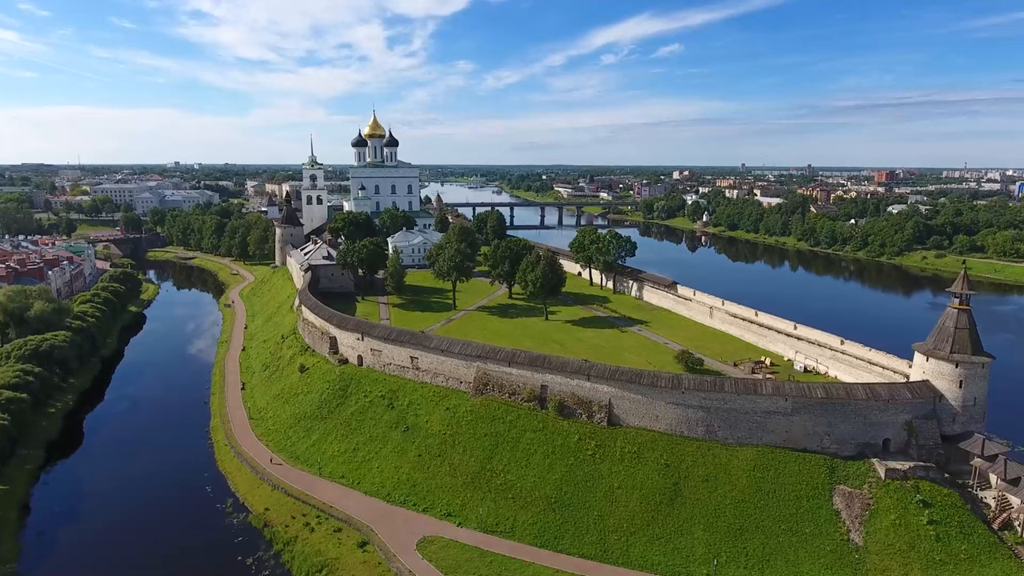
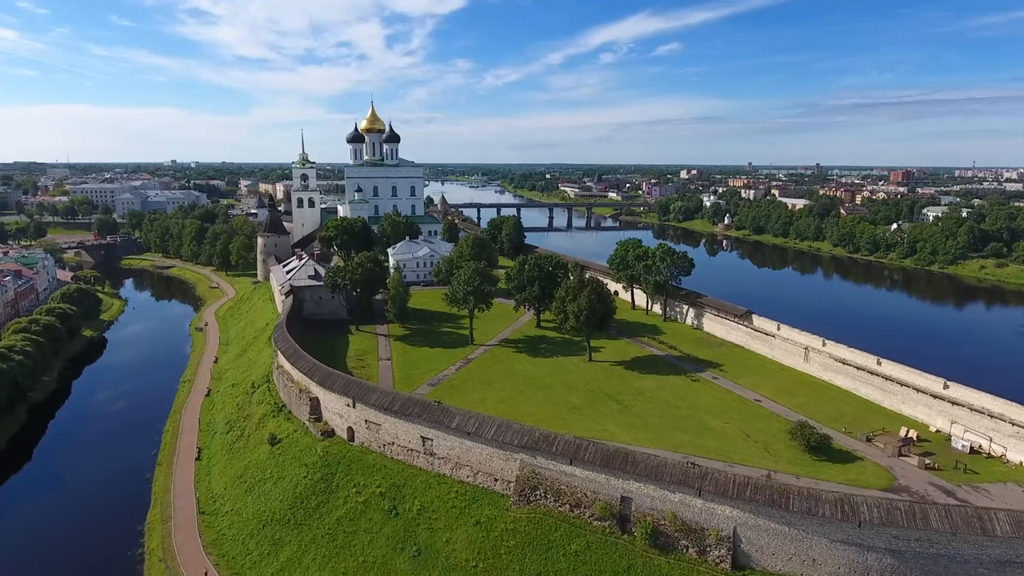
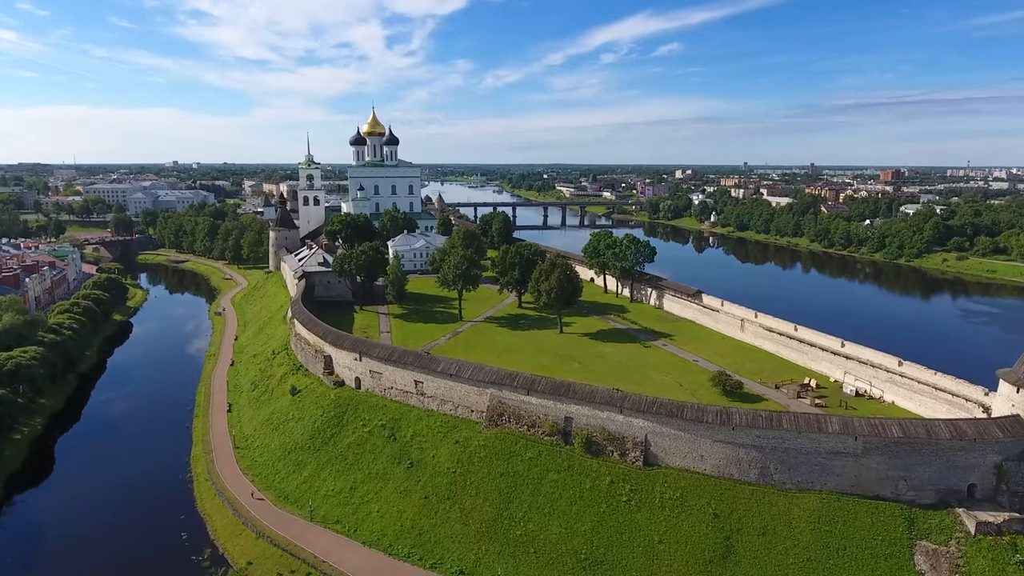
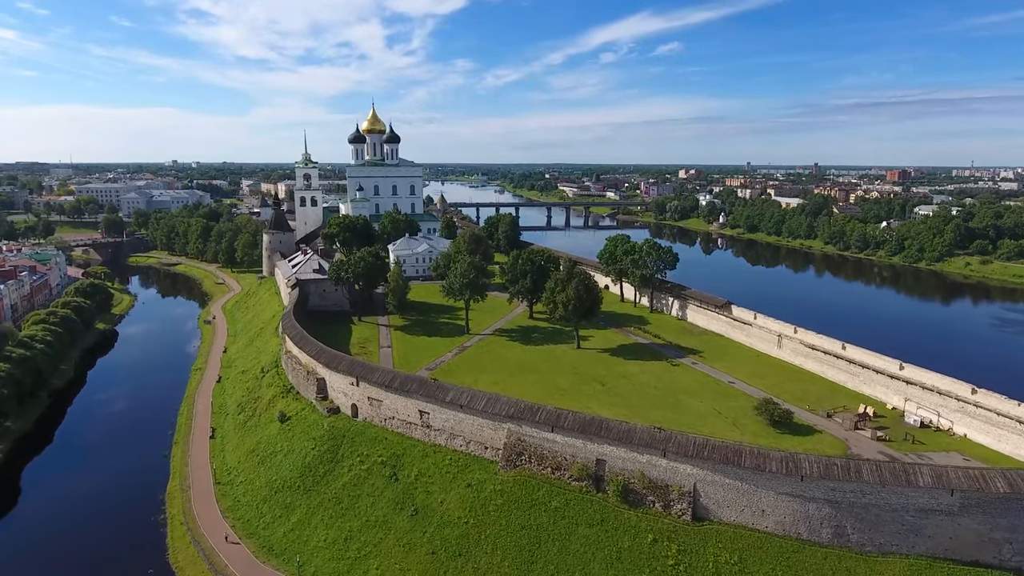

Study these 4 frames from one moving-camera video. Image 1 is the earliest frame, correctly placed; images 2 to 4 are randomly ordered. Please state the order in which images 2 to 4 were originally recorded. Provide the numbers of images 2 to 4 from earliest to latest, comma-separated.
3, 4, 2
